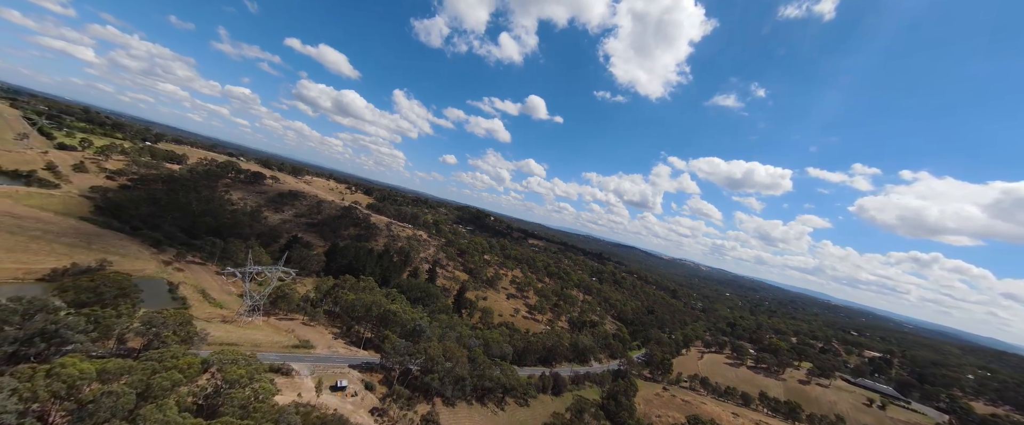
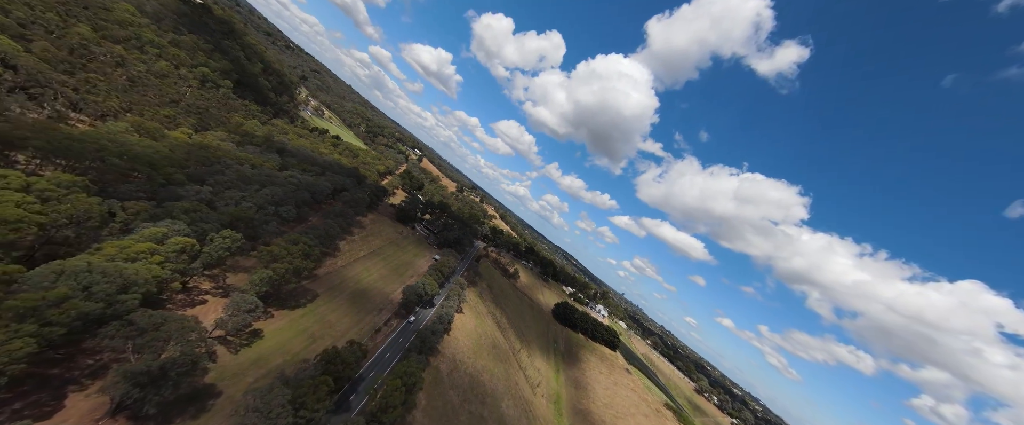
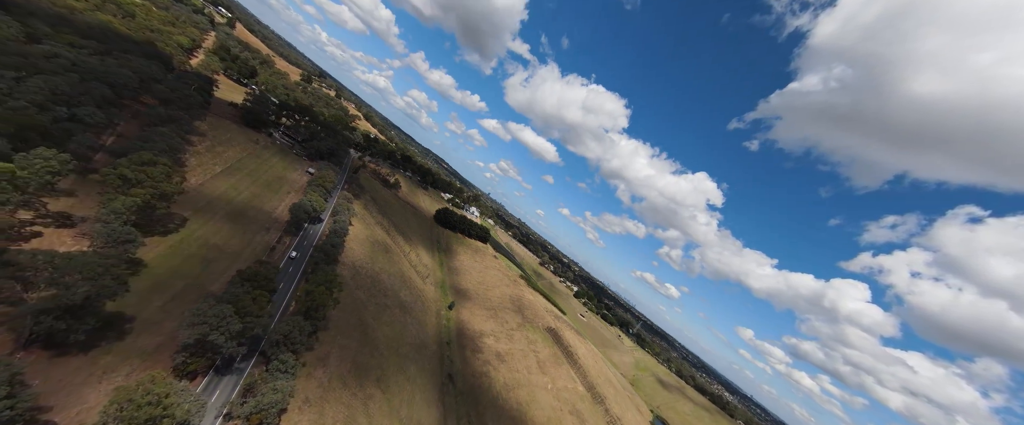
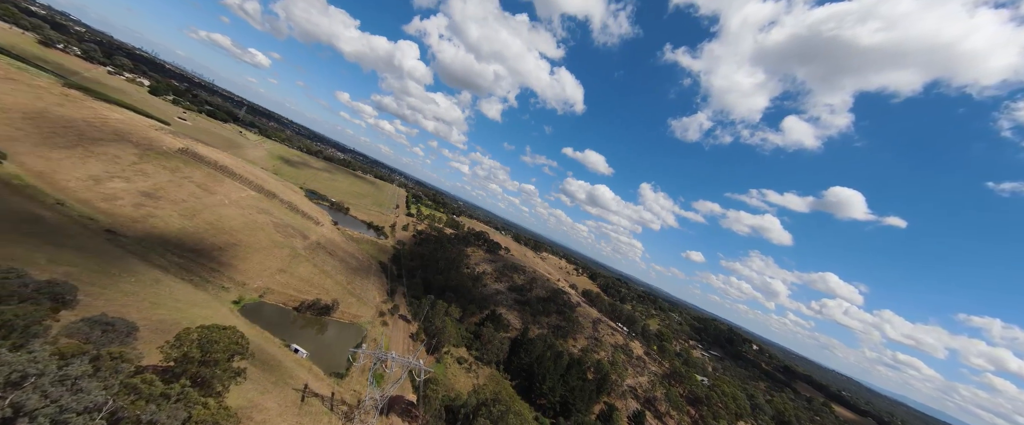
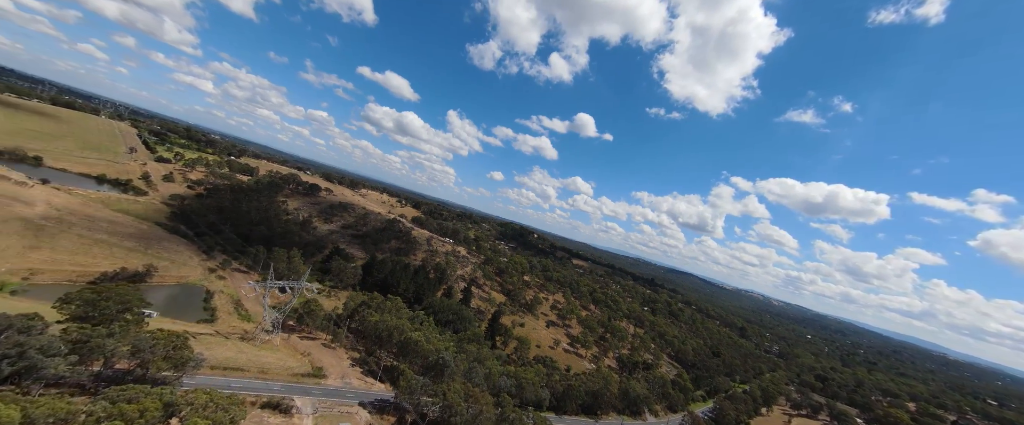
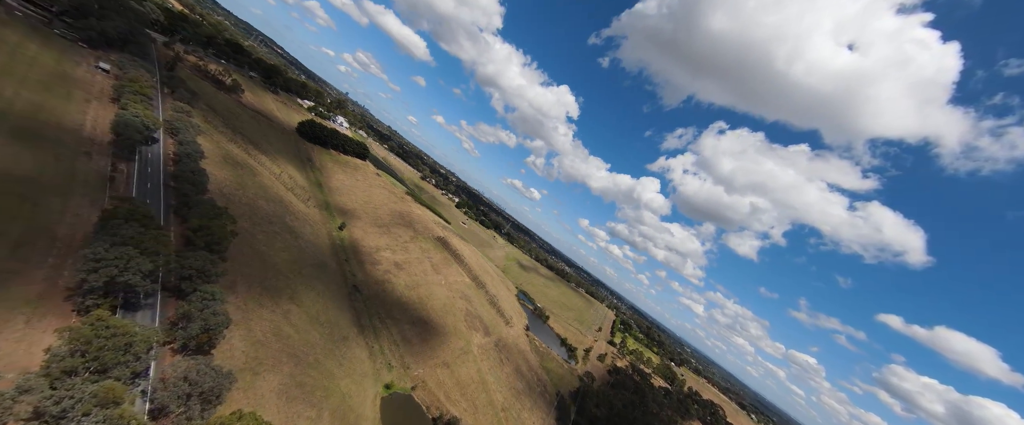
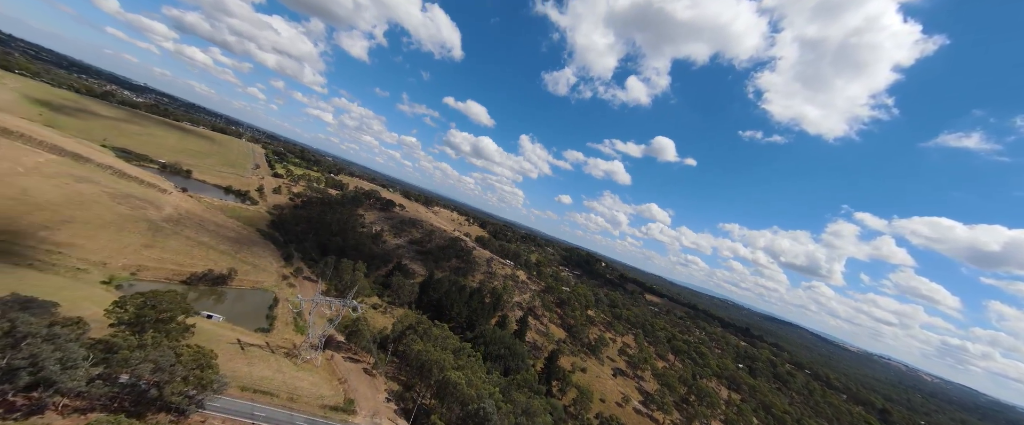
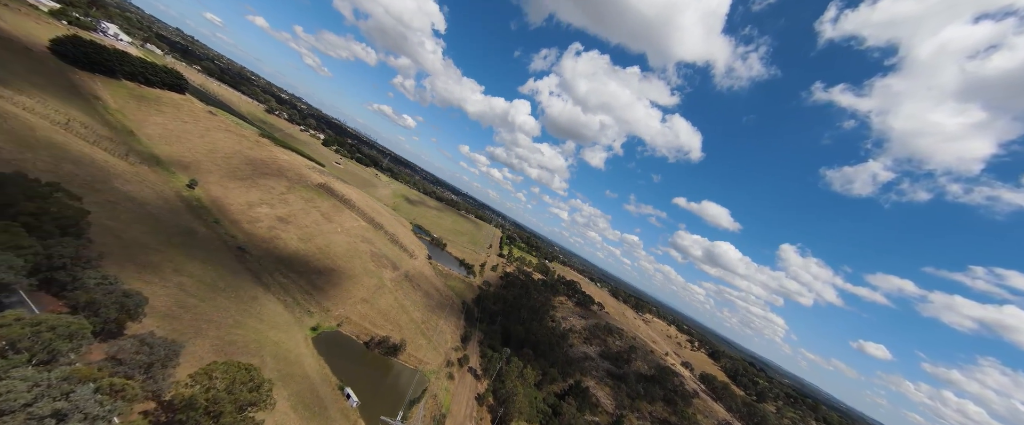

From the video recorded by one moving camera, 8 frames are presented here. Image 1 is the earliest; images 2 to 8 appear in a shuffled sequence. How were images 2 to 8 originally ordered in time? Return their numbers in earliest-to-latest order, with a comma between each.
5, 7, 4, 8, 6, 3, 2
